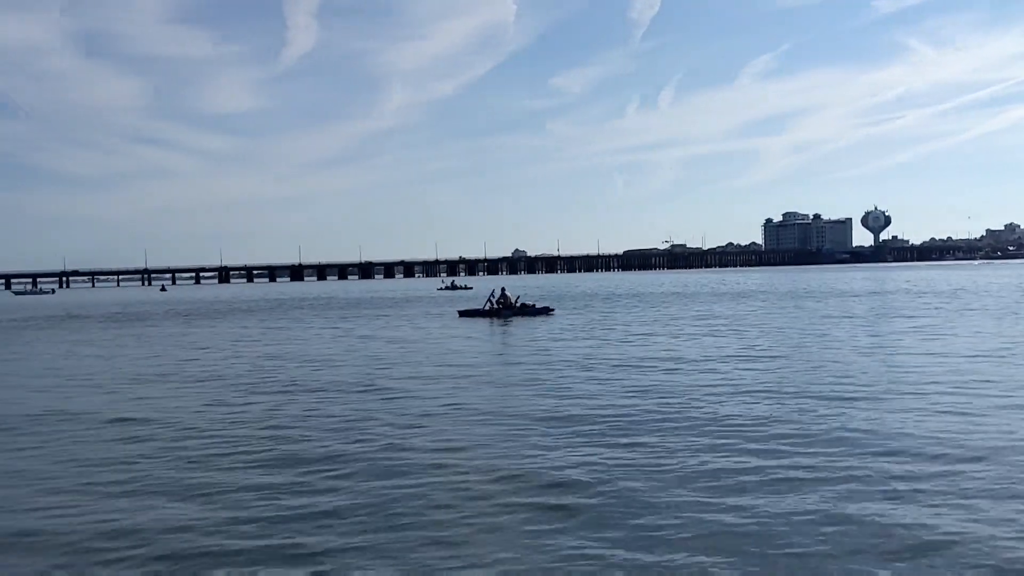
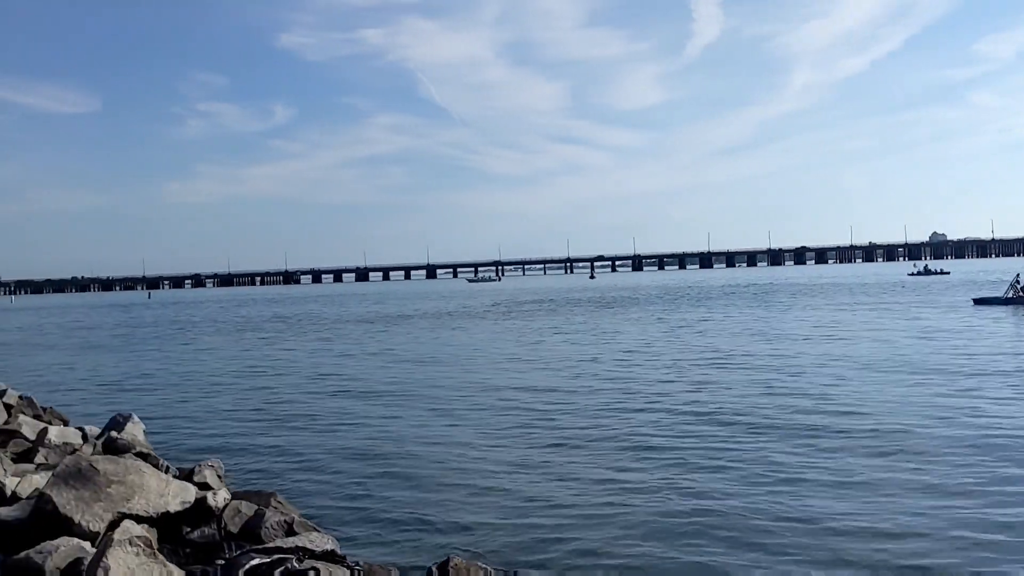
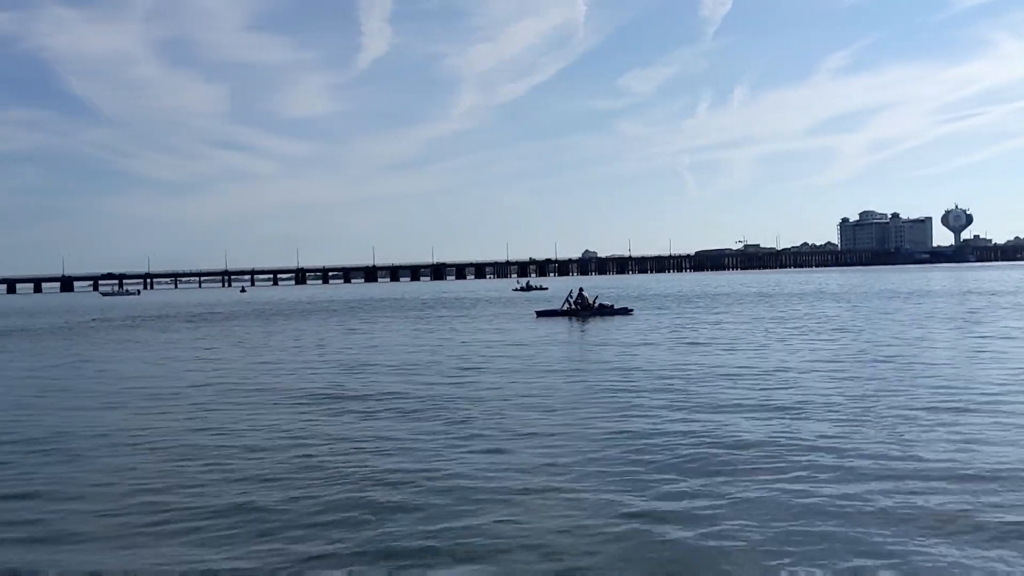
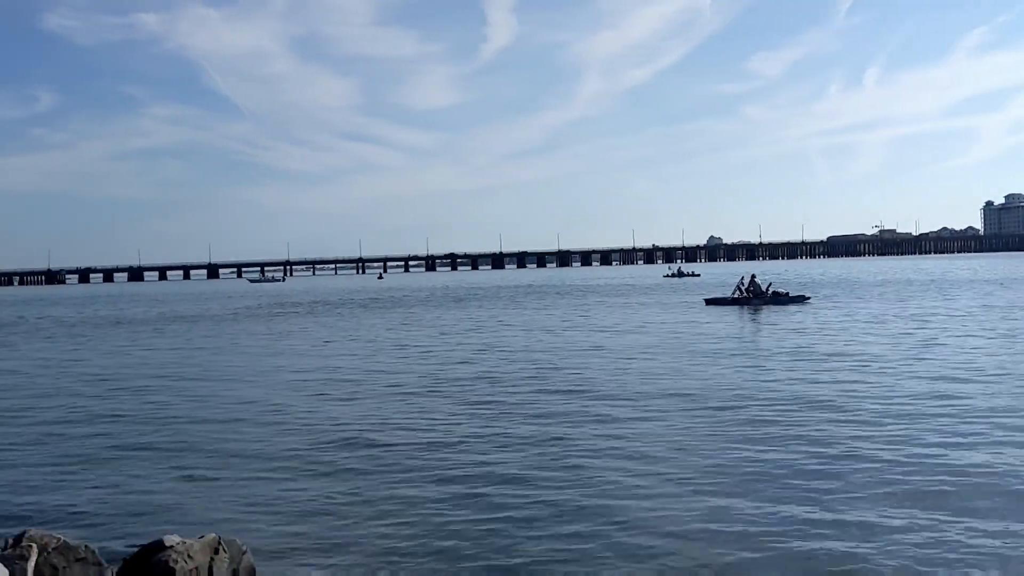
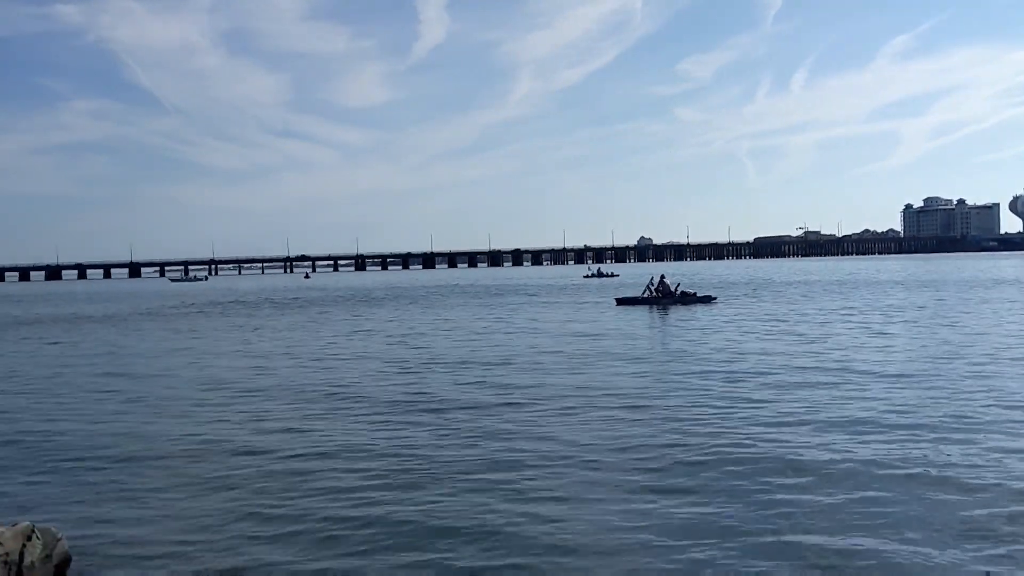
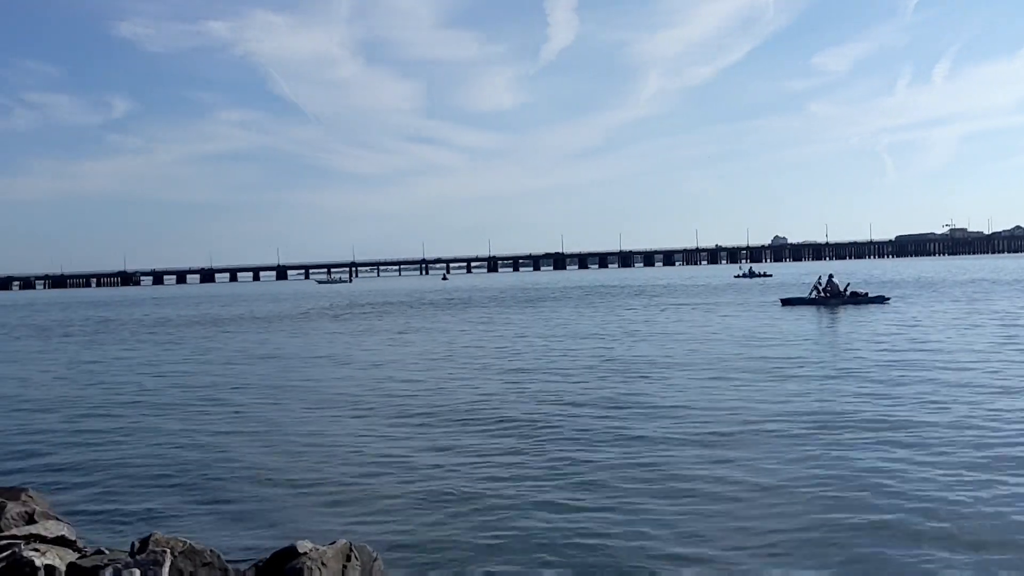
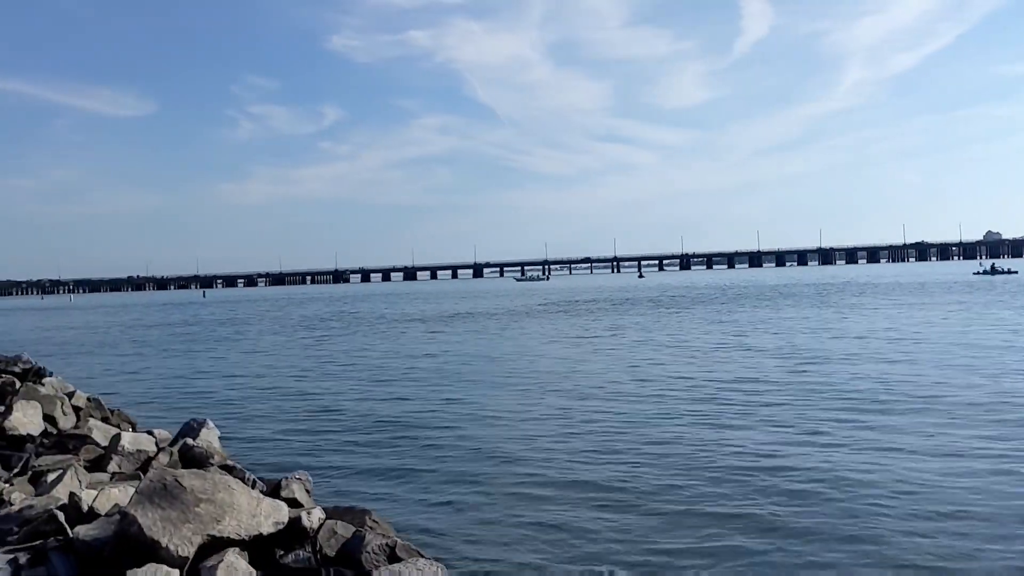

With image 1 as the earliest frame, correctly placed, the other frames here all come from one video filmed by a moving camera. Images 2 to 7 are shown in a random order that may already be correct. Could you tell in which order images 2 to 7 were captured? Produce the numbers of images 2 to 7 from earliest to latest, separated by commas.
3, 5, 4, 6, 2, 7
